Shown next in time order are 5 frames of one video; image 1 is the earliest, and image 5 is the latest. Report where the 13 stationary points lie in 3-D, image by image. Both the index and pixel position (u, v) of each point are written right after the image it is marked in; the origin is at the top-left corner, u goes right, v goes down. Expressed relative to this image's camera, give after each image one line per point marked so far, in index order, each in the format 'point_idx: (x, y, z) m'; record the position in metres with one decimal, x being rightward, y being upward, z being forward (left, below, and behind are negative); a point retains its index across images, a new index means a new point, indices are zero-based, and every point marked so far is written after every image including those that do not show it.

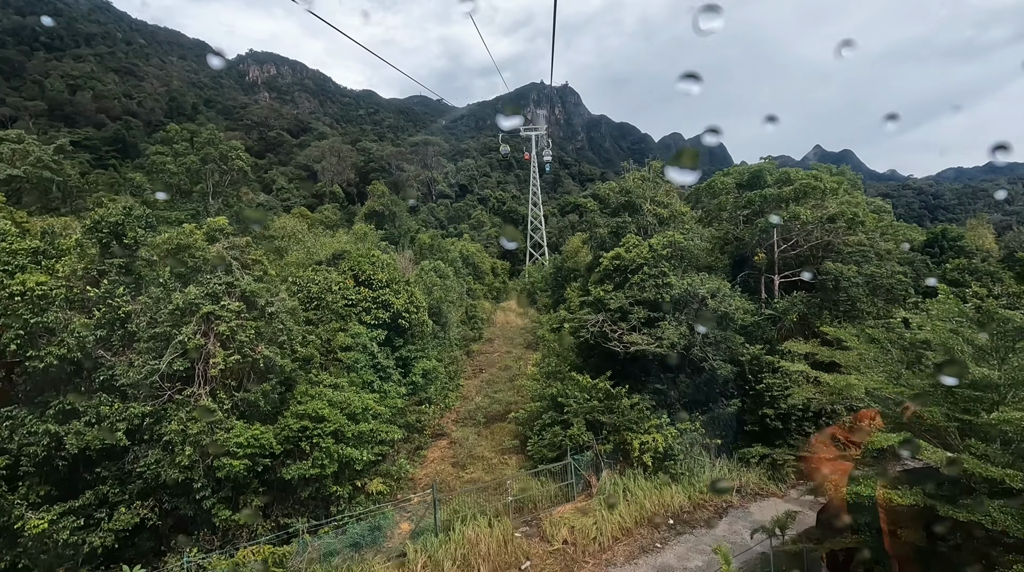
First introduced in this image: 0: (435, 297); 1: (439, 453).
0: (-2.2, -0.4, +15.5) m
1: (-1.4, -3.1, +10.1) m
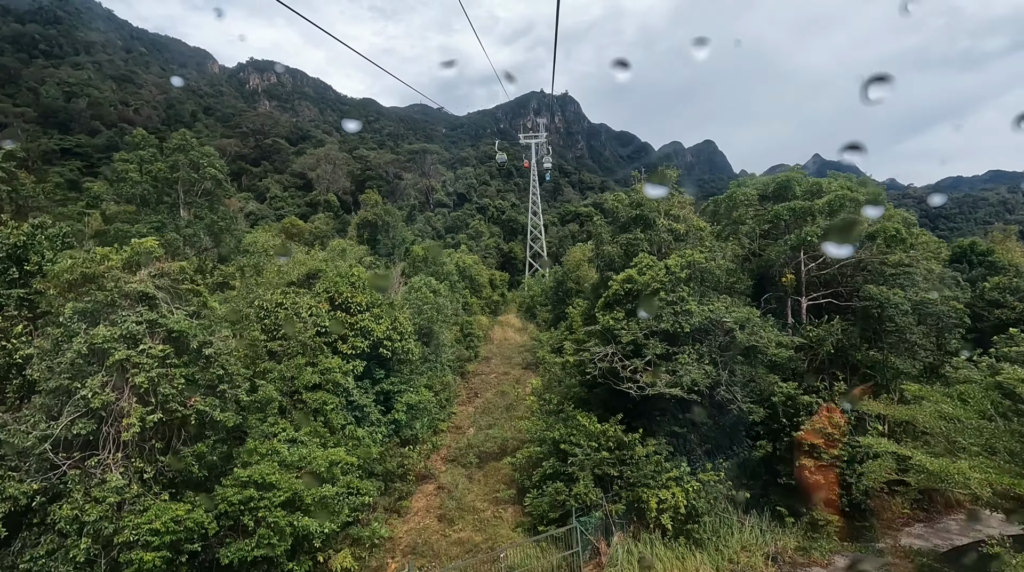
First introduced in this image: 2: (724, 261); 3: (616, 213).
0: (-2.3, -0.8, +14.2) m
1: (-1.4, -3.5, +8.8) m
2: (+3.6, +0.4, +9.2) m
3: (+1.9, +1.3, +10.0) m
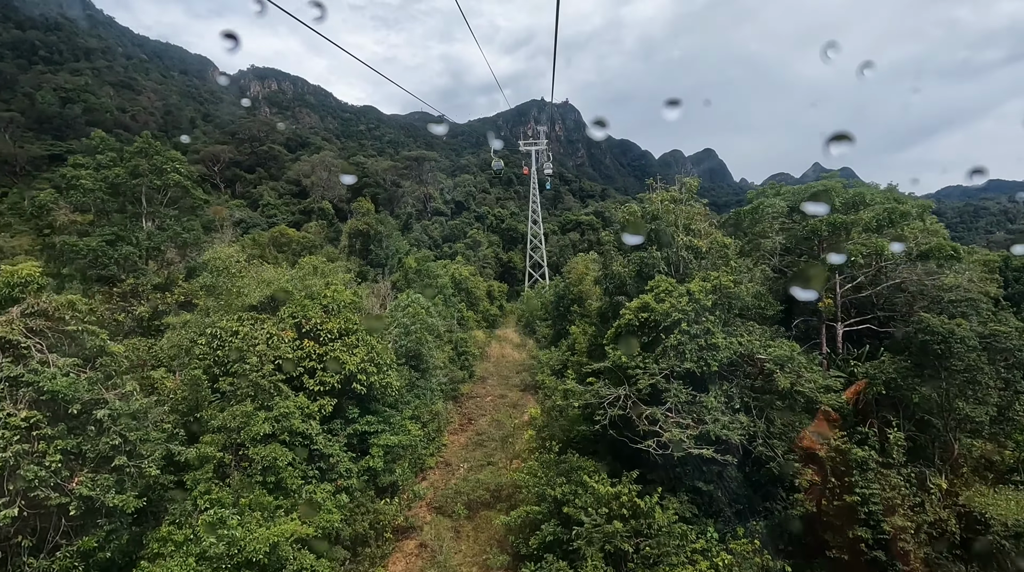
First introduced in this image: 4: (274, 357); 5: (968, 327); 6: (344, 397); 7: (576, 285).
0: (-2.4, -1.3, +13.0) m
1: (-1.5, -3.8, +7.5) m
2: (+3.5, 0.0, +7.9) m
3: (+1.8, +1.0, +8.8) m
4: (-3.2, -0.9, +7.2) m
5: (+5.8, -0.5, +6.9) m
6: (-2.5, -1.6, +8.2) m
7: (+2.3, 0.0, +19.6) m
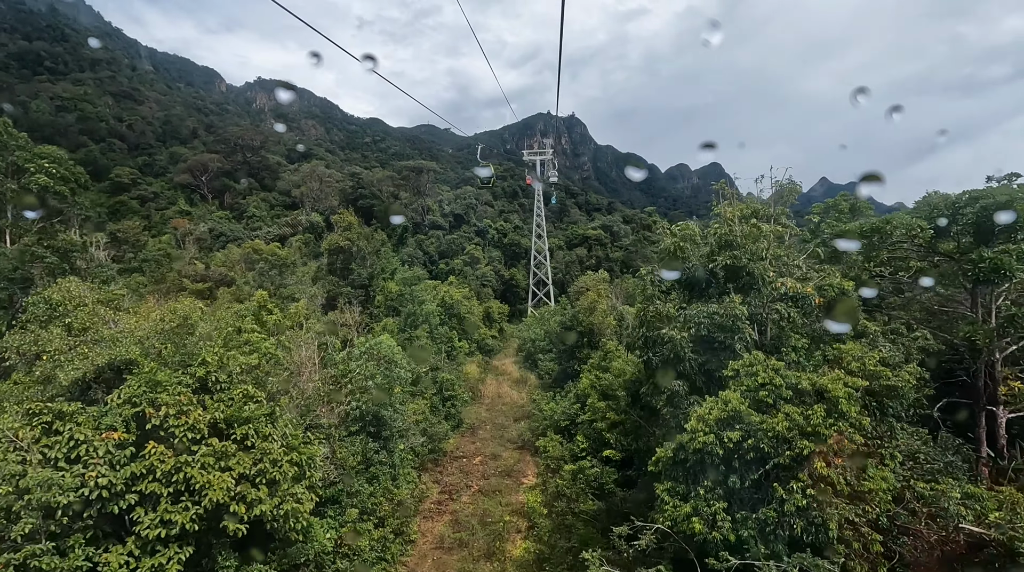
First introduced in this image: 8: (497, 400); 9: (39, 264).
0: (-2.5, -2.0, +9.8) m
1: (-1.7, -4.5, +4.3) m
2: (+3.3, -0.6, +4.7) m
3: (+1.7, +0.3, +5.6) m
4: (-3.4, -1.5, +4.1) m
5: (+5.6, -1.2, +3.7) m
6: (-2.7, -2.3, +5.0) m
7: (+2.2, -0.9, +16.4) m
8: (-0.5, -3.8, +18.2) m
9: (-7.6, +0.4, +8.7) m
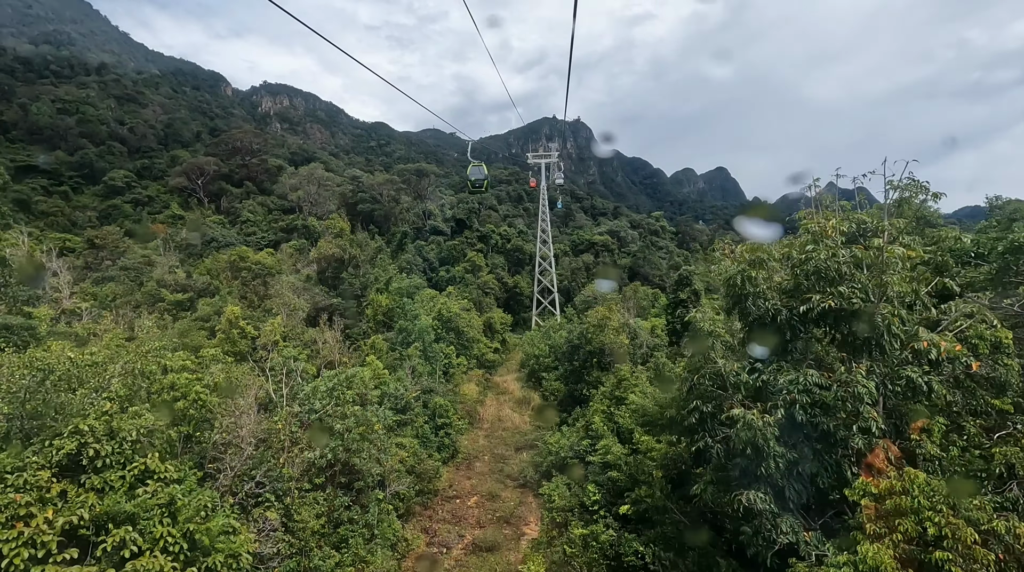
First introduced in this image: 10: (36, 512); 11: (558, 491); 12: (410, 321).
0: (-2.6, -2.3, +8.2) m
1: (-1.8, -4.7, +2.6) m
2: (+3.3, -0.9, +3.1) m
3: (+1.6, 0.0, +4.0) m
4: (-3.4, -1.8, +2.5) m
5: (+5.5, -1.5, +2.0) m
6: (-2.8, -2.6, +3.4) m
7: (+2.3, -1.3, +14.7) m
8: (-0.5, -4.2, +16.6) m
9: (-7.6, +0.1, +7.2) m
10: (-3.0, -1.4, +3.5) m
11: (+0.9, -3.7, +9.6) m
12: (-3.3, -1.1, +16.5) m
